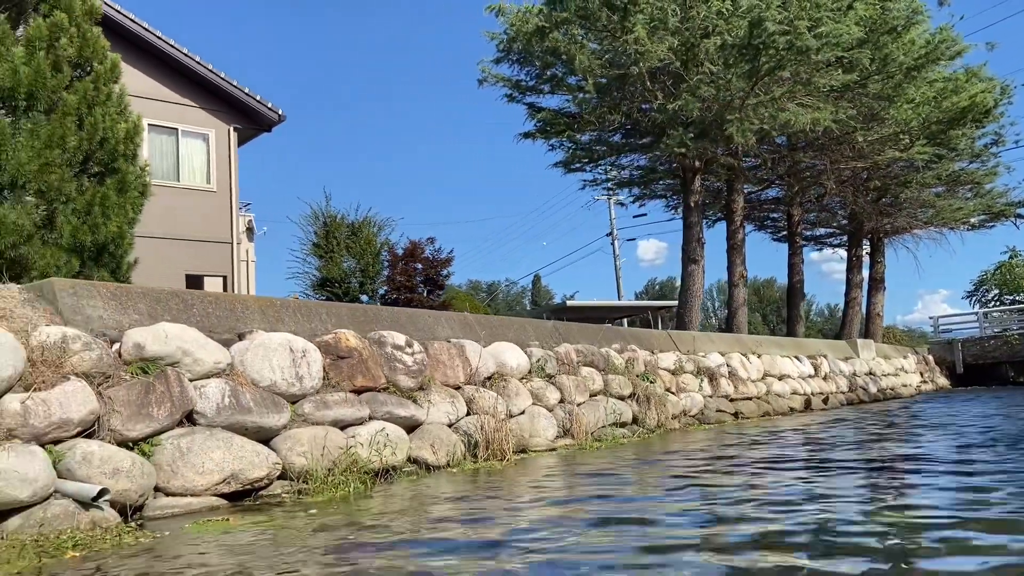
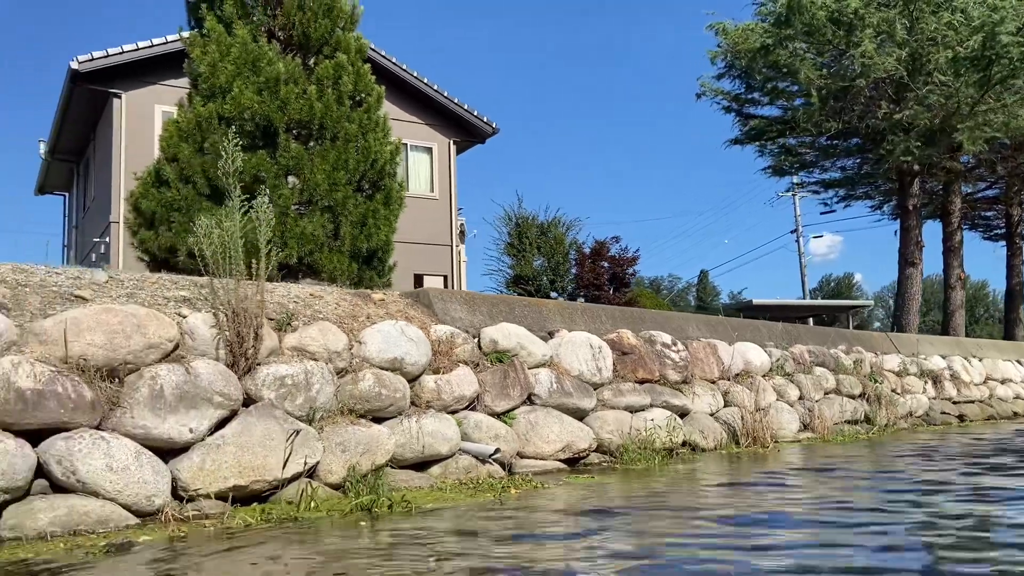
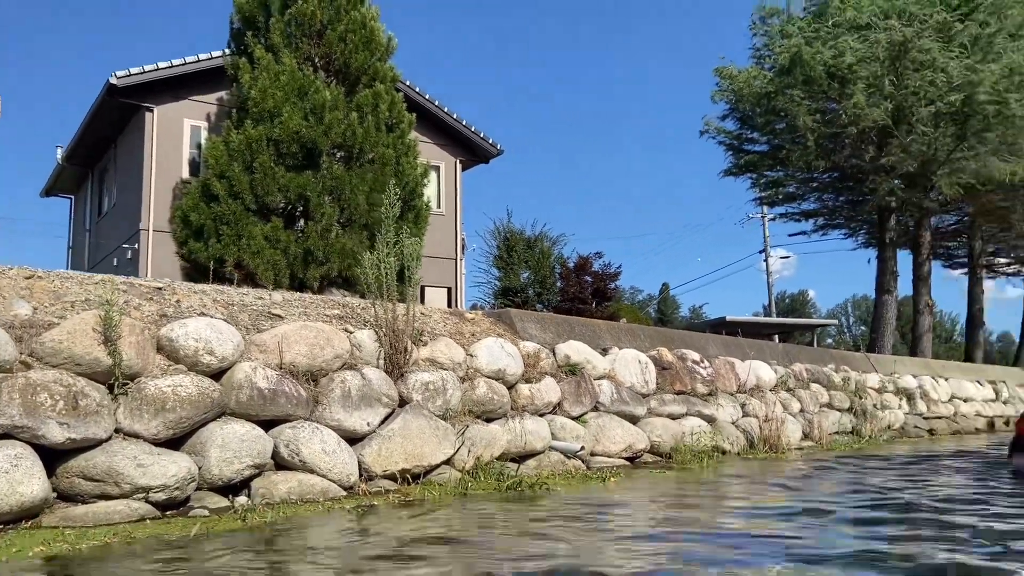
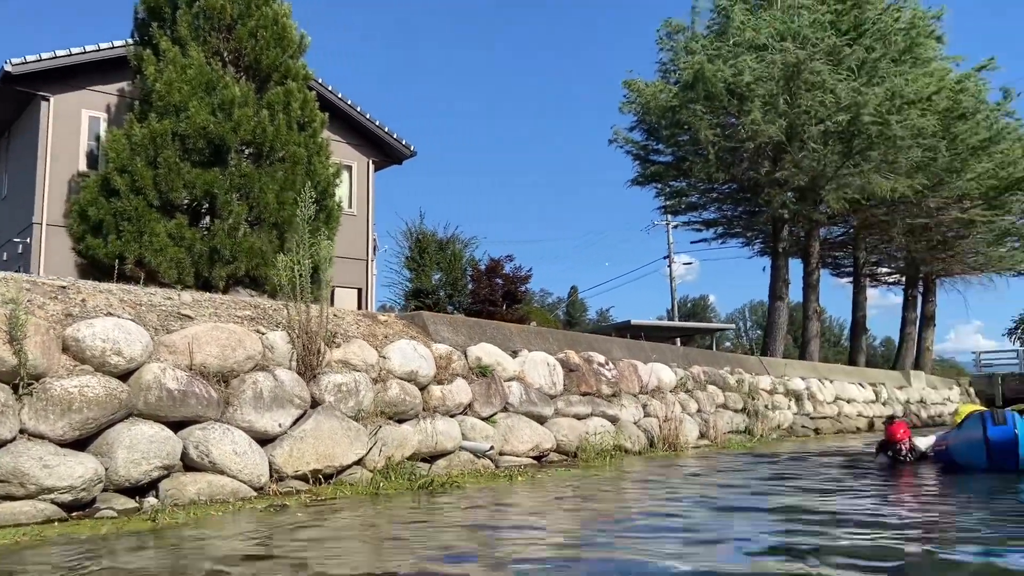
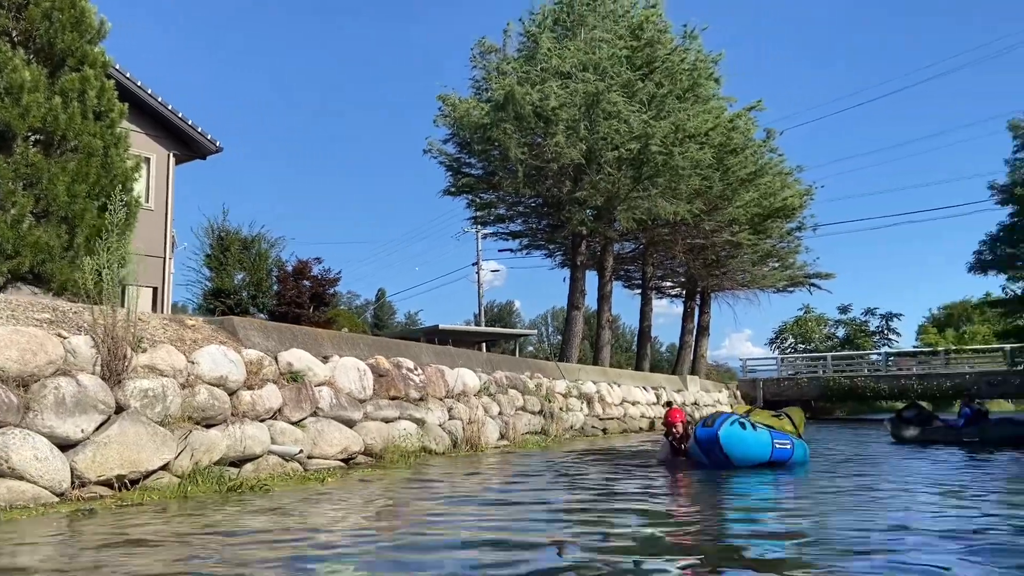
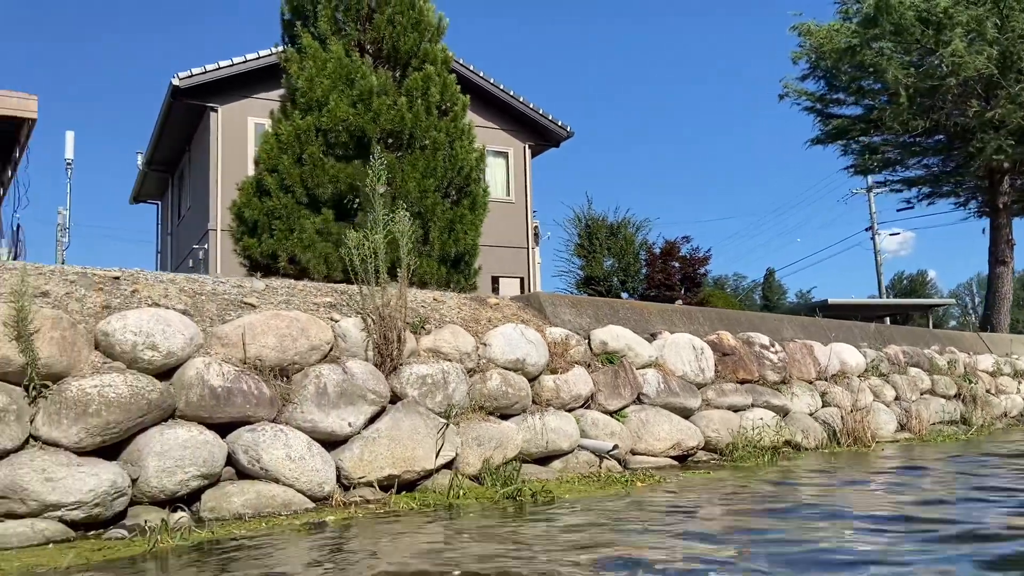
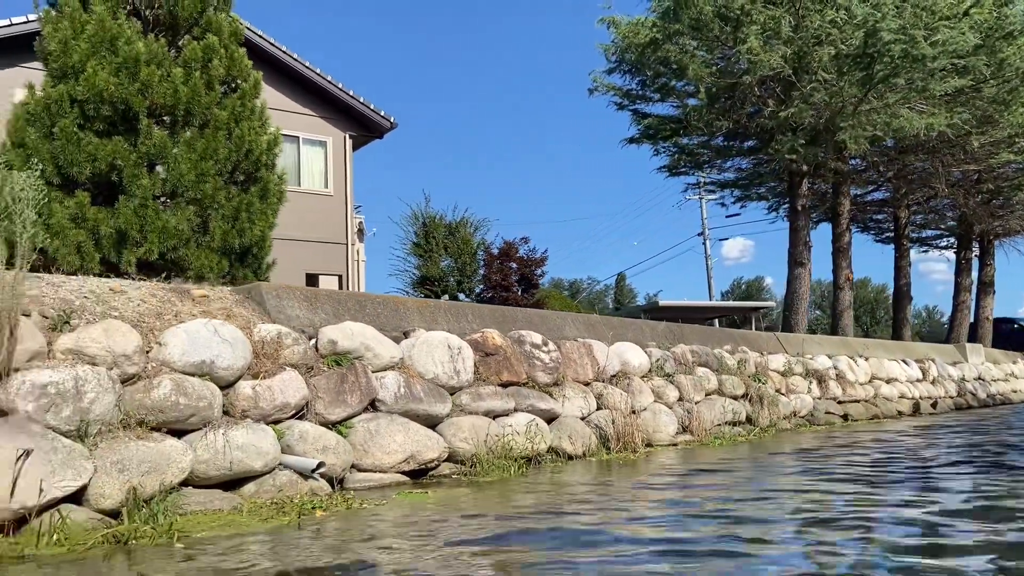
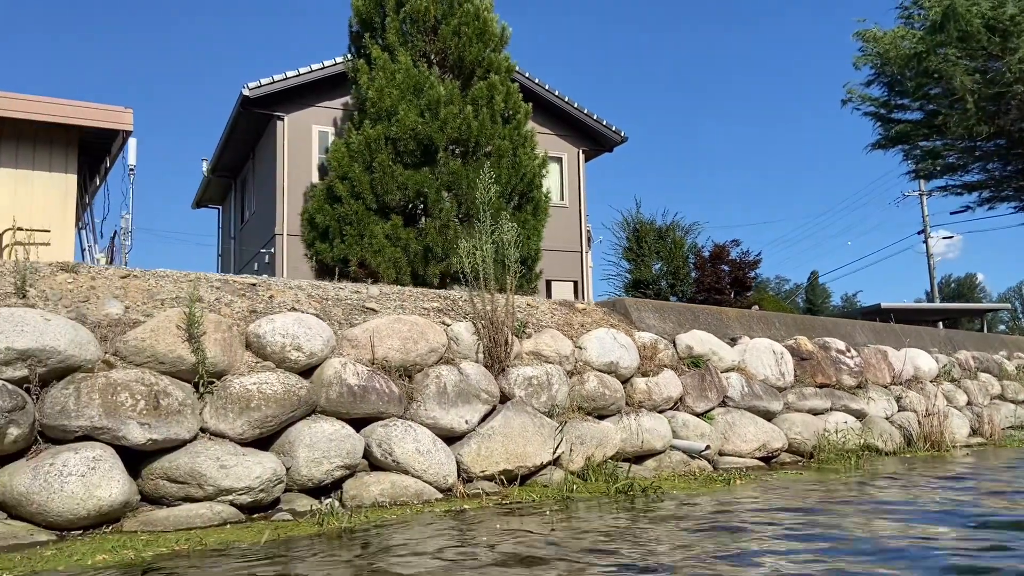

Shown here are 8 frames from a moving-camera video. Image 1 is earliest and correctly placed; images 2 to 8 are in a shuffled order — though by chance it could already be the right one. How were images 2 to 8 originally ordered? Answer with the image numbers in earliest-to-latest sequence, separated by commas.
7, 2, 6, 8, 3, 4, 5
